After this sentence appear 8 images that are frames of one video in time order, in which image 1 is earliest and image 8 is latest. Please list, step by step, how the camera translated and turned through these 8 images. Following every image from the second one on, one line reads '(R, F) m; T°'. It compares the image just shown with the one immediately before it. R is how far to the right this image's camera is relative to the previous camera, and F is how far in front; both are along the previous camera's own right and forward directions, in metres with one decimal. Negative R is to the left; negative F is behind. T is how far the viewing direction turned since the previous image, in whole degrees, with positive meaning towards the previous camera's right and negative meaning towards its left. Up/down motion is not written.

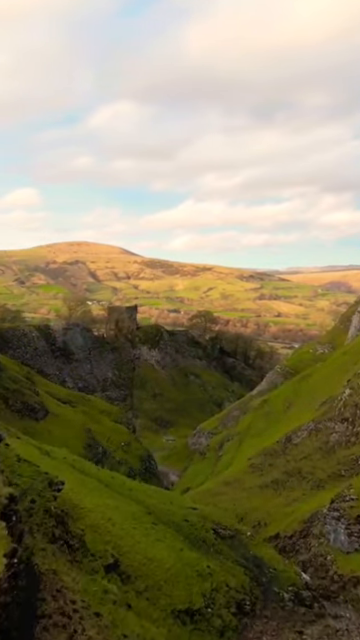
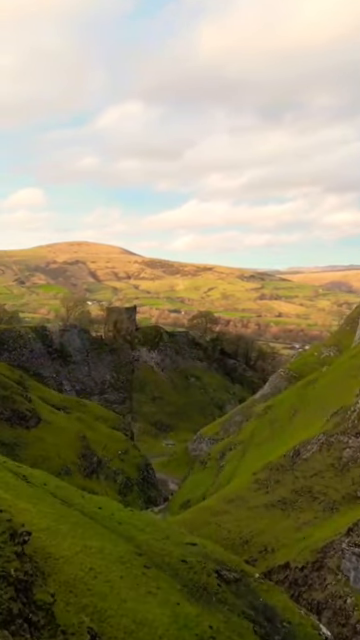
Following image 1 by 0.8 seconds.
(+0.2, +5.2) m; 0°
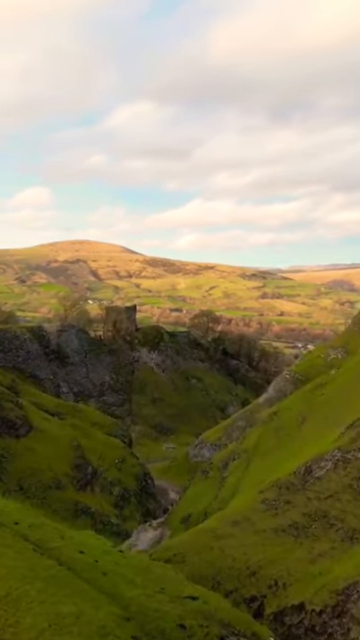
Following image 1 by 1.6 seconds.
(+0.2, +5.9) m; 0°
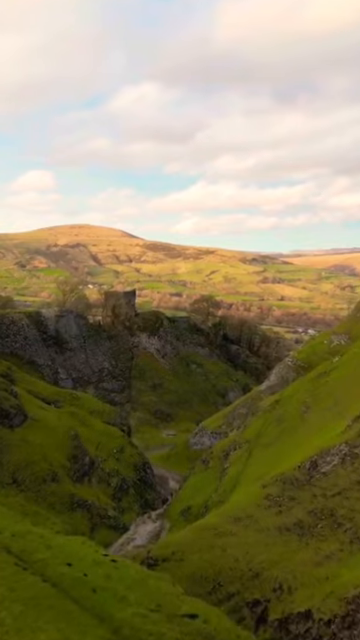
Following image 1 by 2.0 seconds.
(+0.1, +3.0) m; 0°
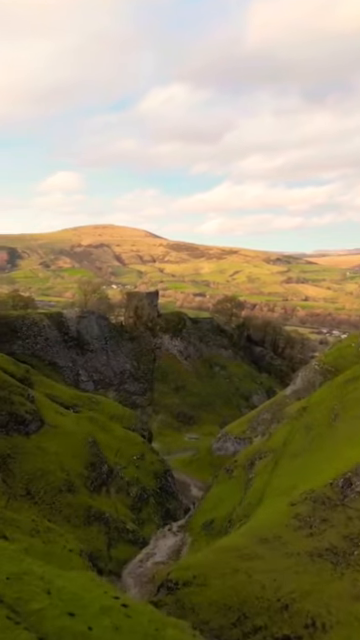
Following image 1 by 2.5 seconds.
(+0.1, +3.8) m; -2°
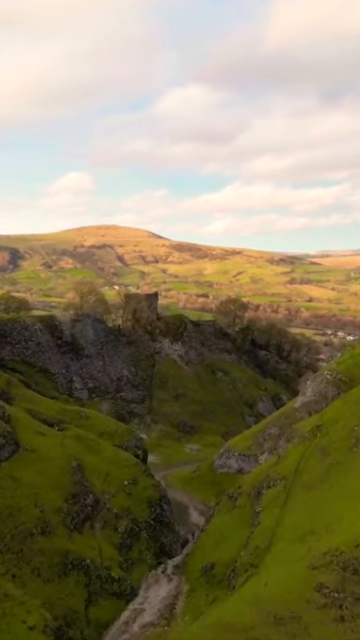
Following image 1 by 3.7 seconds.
(+0.8, +10.9) m; 0°
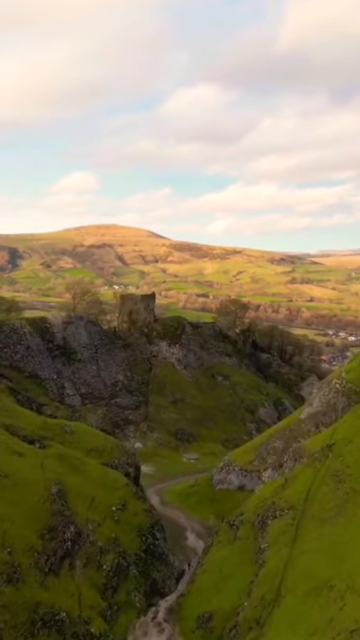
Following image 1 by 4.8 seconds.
(+0.7, +9.1) m; 0°
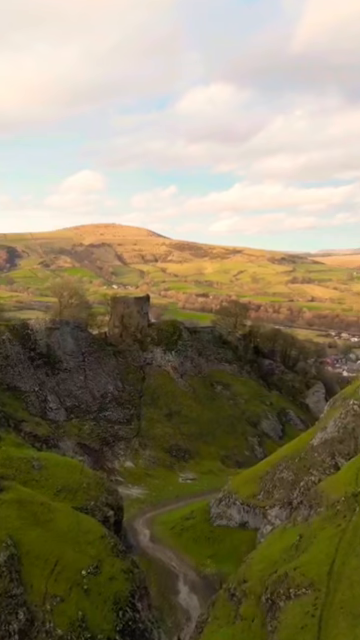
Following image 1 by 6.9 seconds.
(+1.3, +15.3) m; 0°
